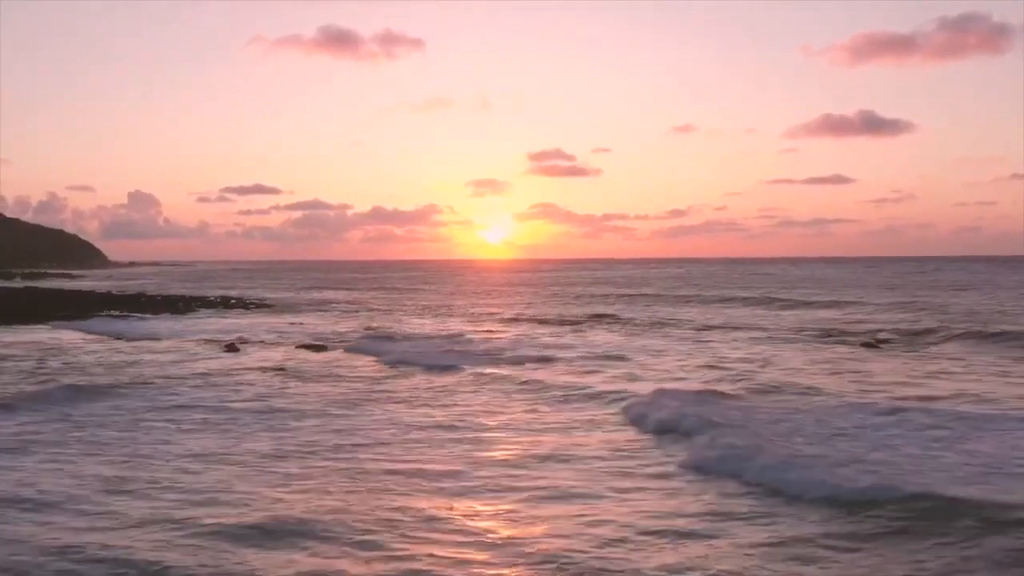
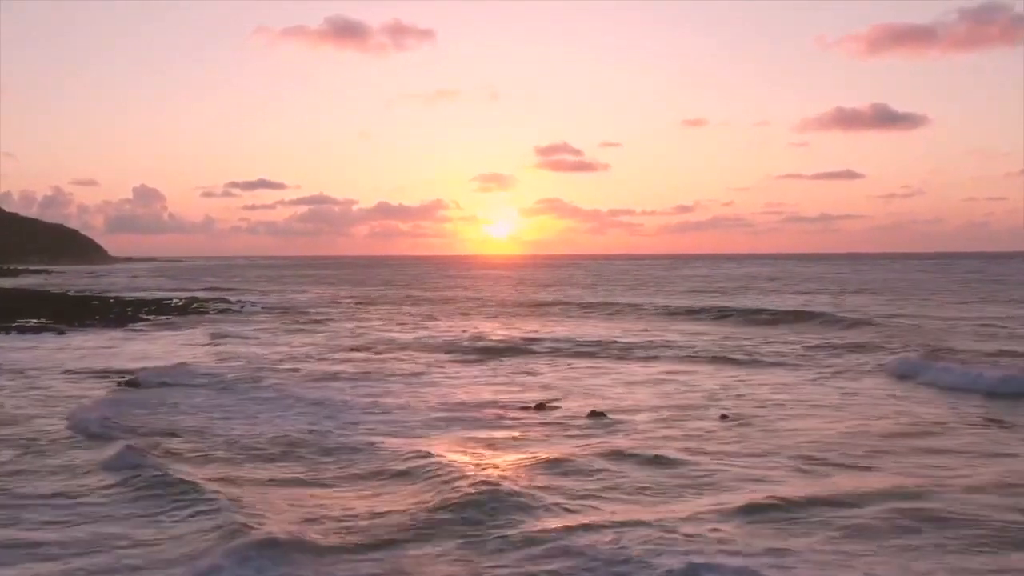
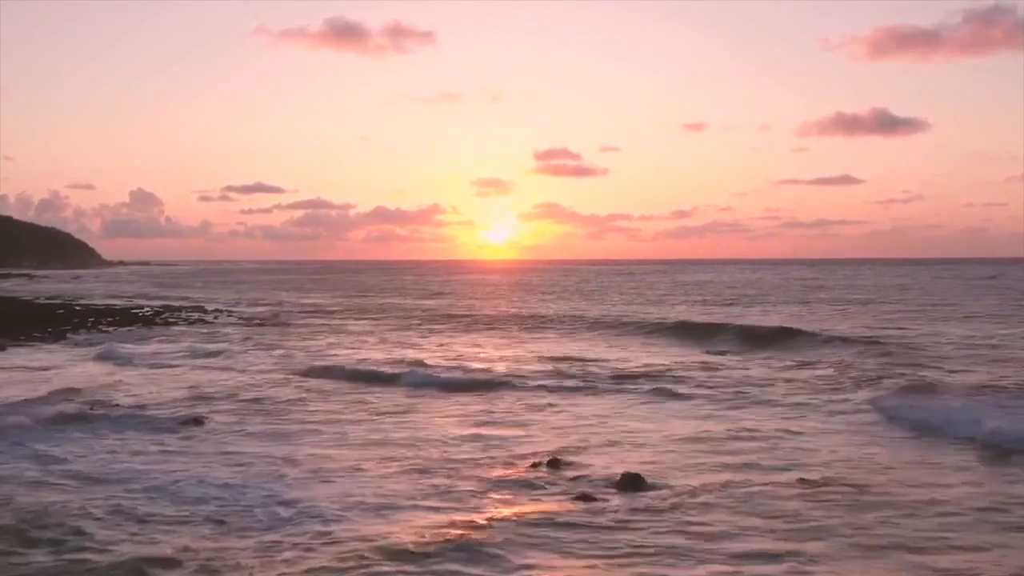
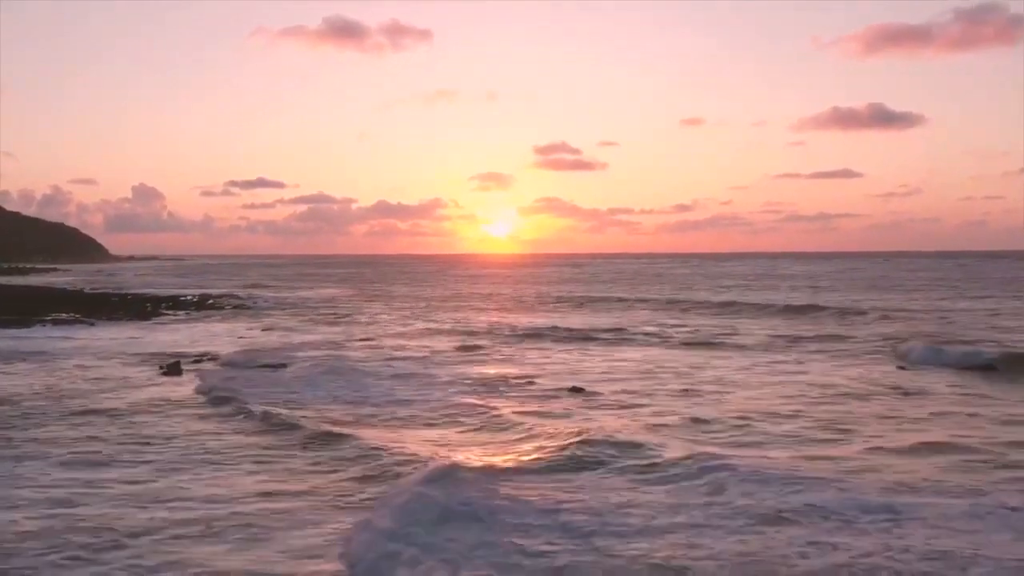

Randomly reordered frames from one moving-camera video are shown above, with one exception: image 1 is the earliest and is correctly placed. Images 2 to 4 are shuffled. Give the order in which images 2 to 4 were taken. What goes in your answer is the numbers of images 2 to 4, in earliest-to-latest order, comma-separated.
4, 2, 3
